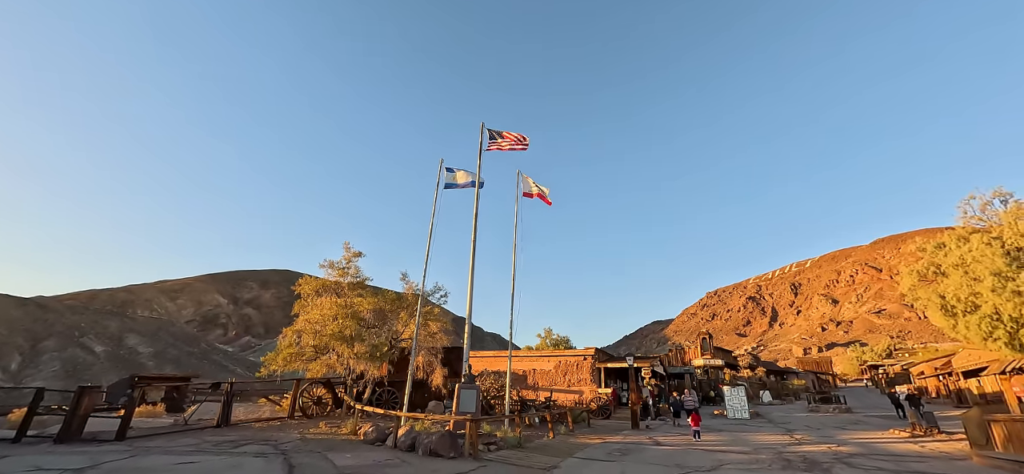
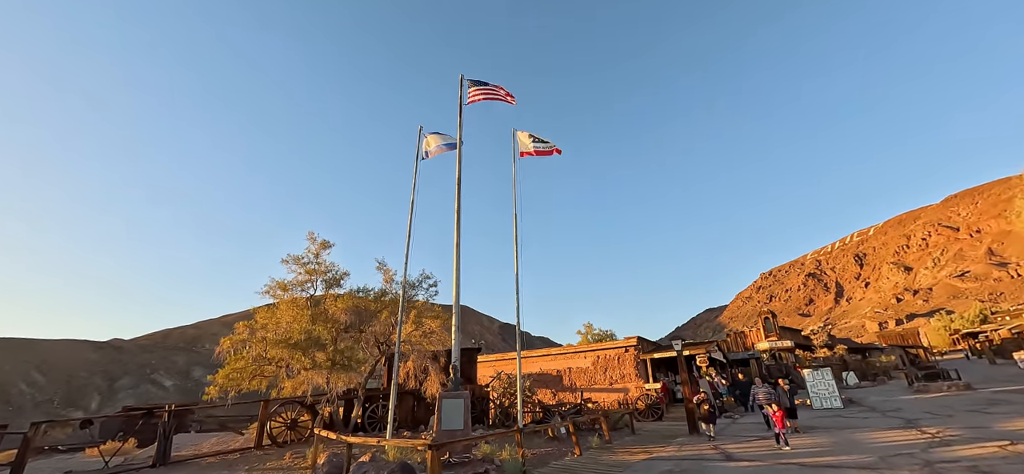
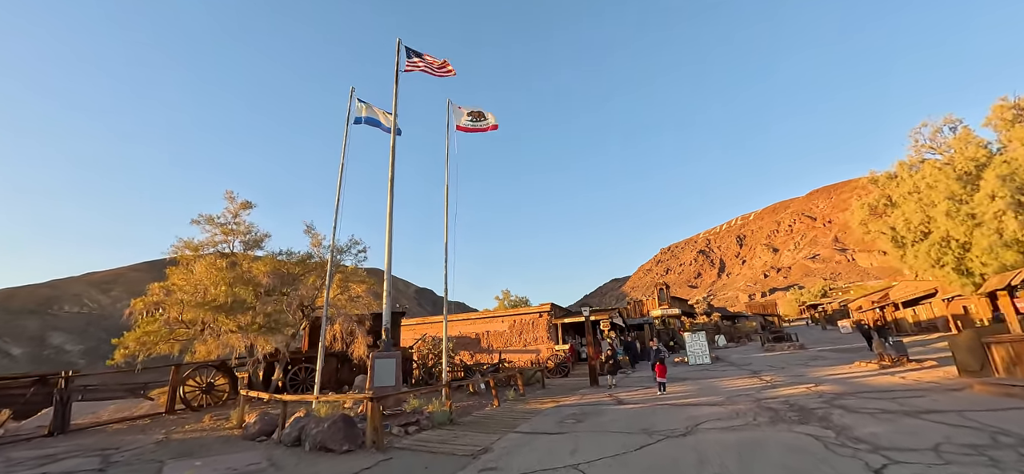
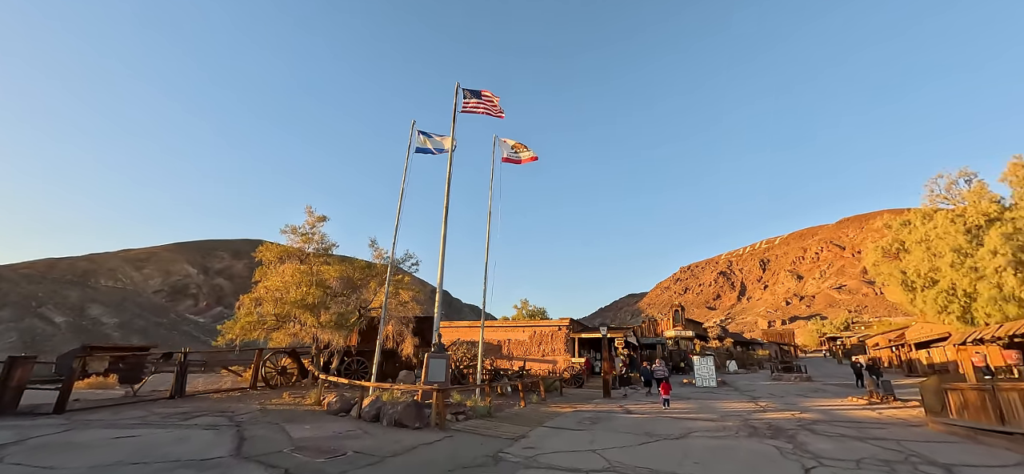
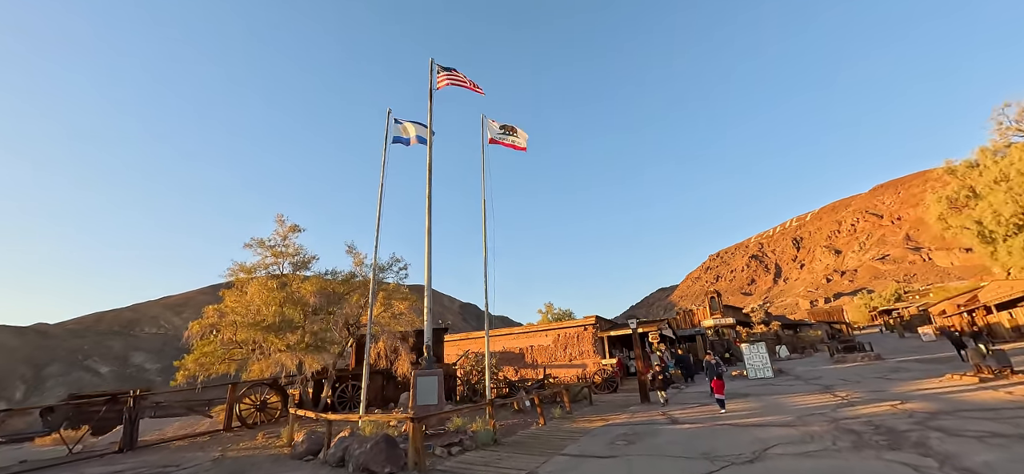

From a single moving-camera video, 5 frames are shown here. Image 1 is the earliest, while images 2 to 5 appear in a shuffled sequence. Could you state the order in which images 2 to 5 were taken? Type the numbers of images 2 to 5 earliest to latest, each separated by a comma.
4, 3, 5, 2
